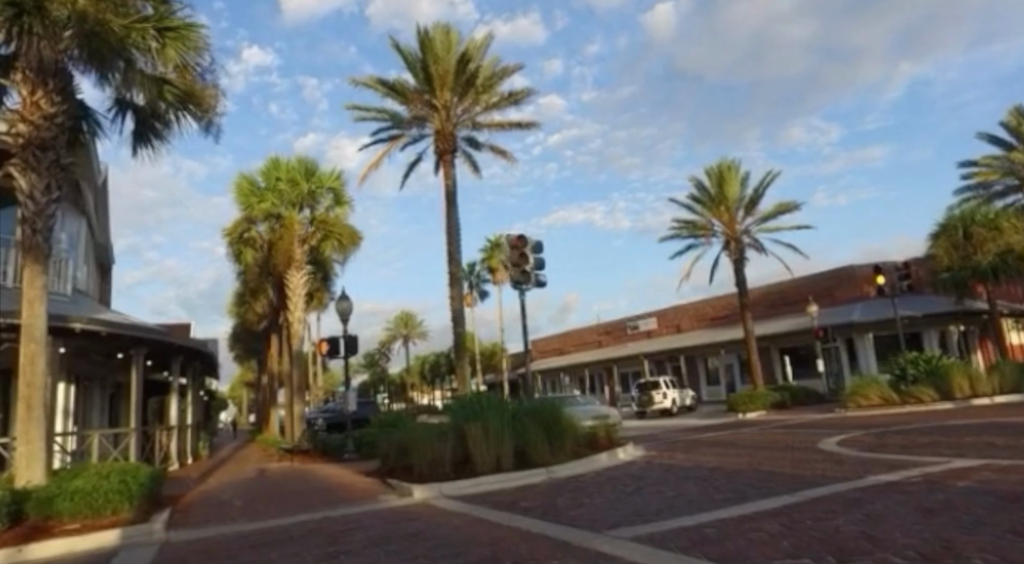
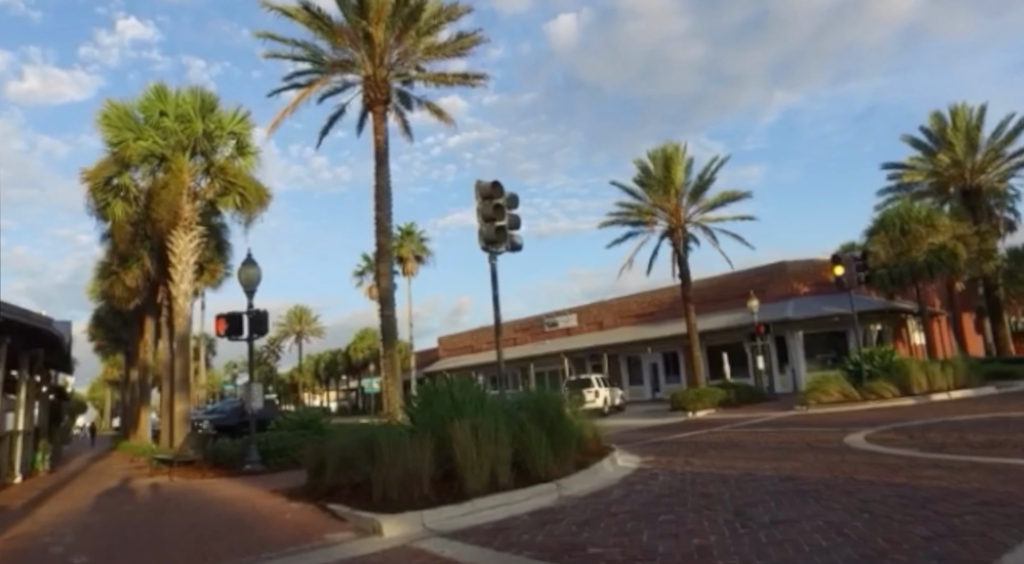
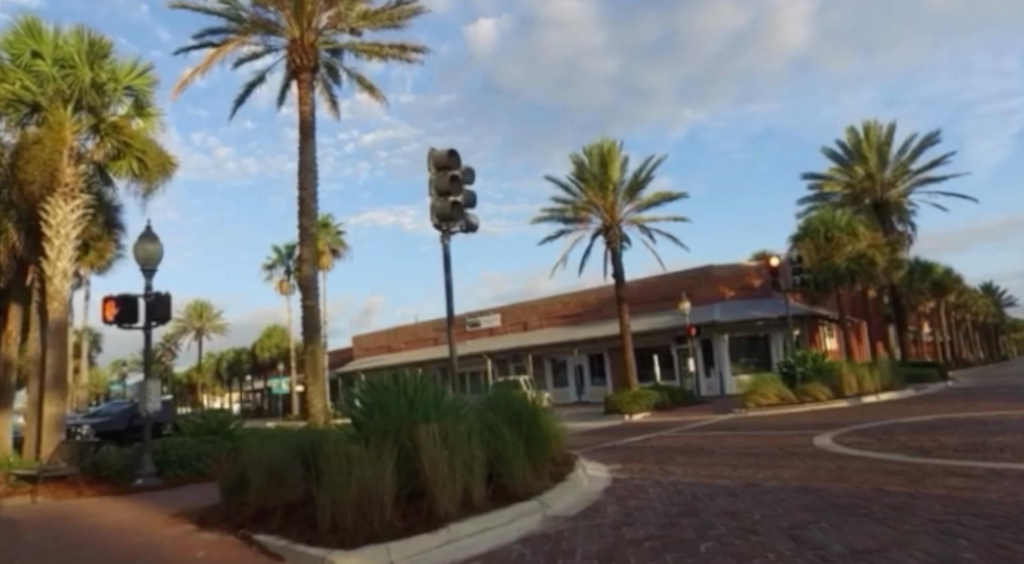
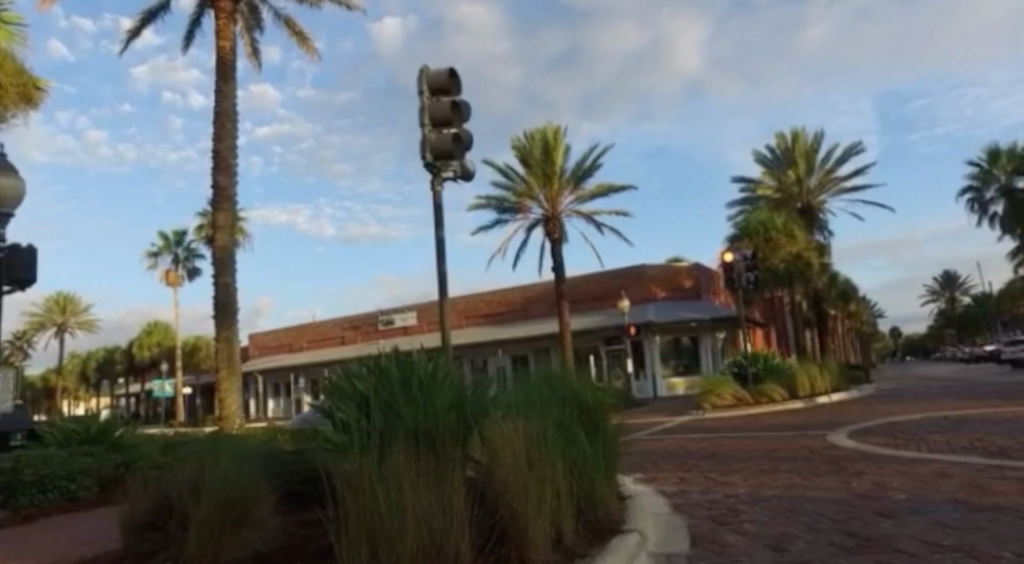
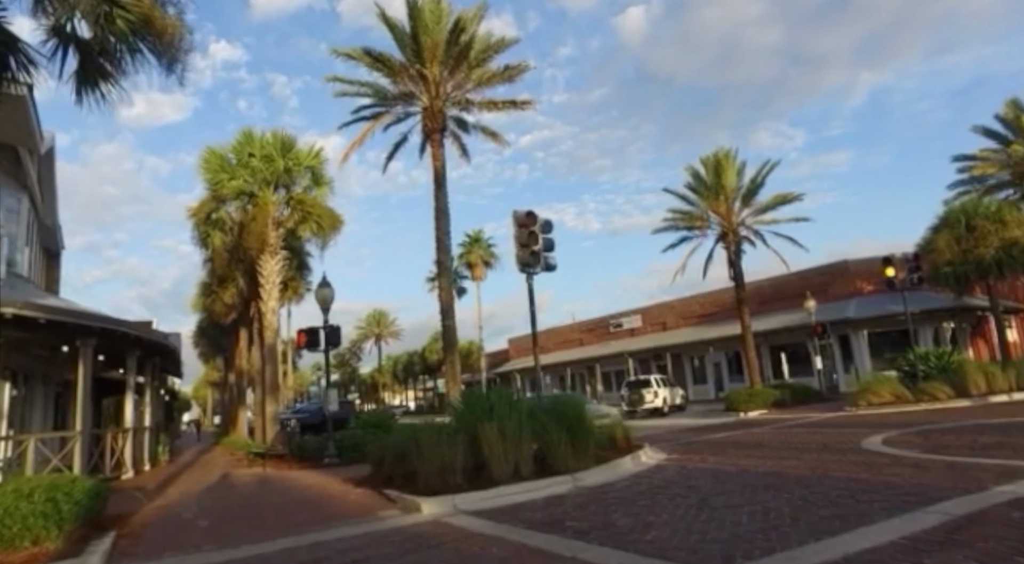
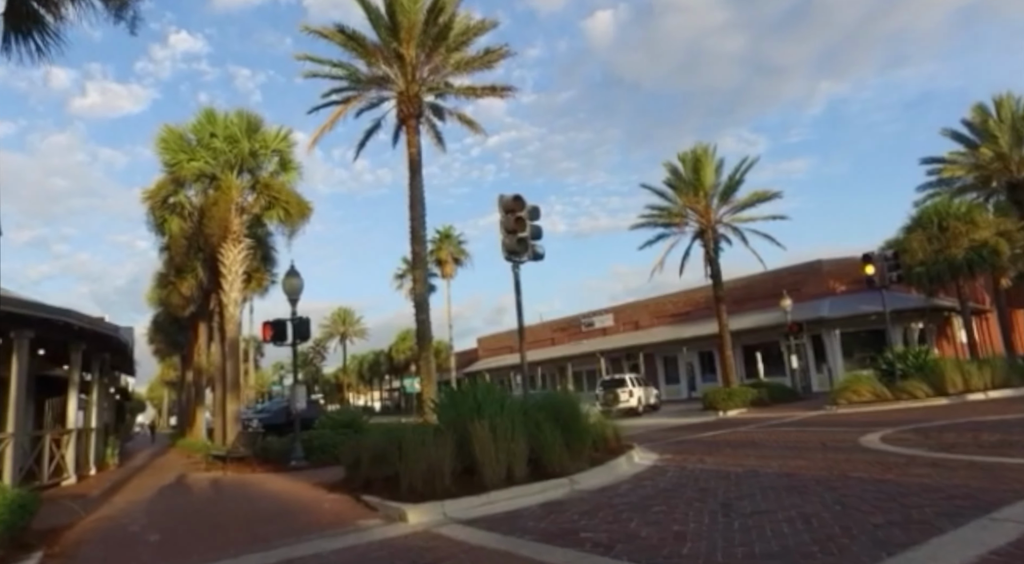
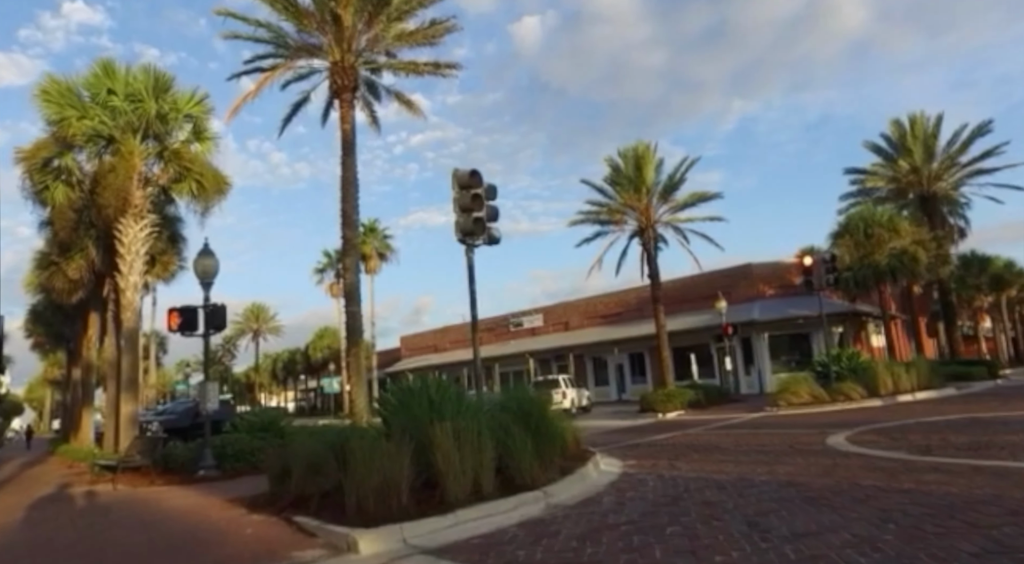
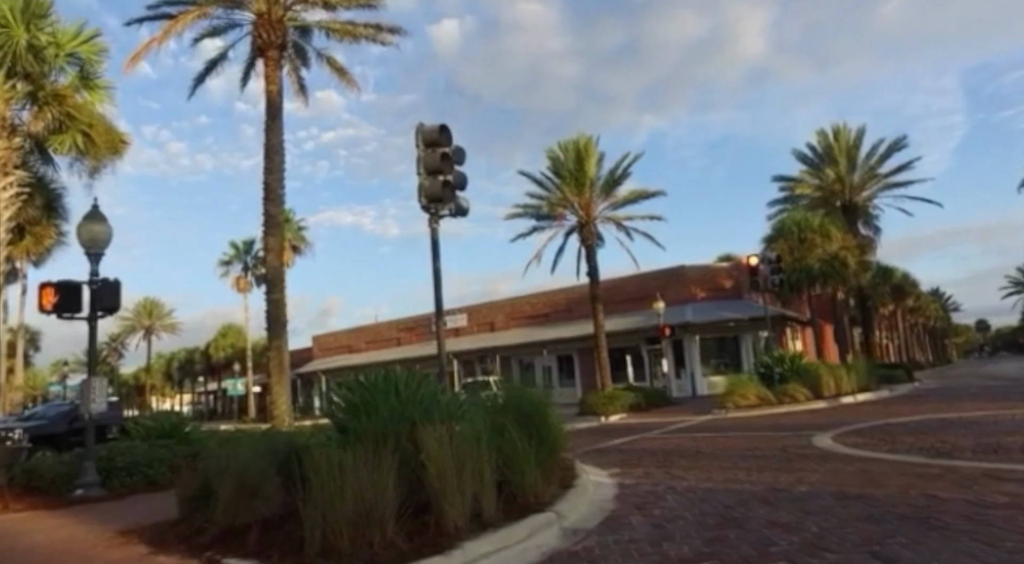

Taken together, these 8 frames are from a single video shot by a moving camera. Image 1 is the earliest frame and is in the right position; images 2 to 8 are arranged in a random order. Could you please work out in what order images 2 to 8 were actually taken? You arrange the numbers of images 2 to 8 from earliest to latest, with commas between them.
5, 6, 2, 7, 3, 8, 4
